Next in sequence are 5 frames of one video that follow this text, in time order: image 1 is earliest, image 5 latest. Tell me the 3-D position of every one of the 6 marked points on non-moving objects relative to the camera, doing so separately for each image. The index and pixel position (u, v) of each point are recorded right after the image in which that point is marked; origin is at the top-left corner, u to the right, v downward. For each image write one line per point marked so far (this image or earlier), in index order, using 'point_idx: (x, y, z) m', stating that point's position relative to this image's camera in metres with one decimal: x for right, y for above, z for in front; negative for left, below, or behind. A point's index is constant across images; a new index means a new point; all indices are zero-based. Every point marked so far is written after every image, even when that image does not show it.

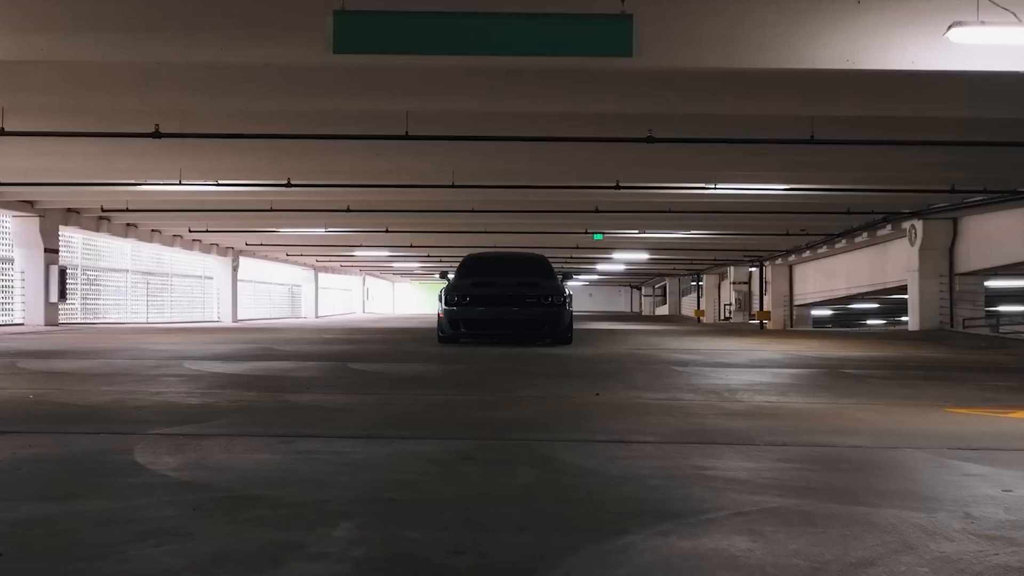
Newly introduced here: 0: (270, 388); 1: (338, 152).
0: (-2.5, -1.0, +6.5) m
1: (-2.7, +2.2, +9.9) m
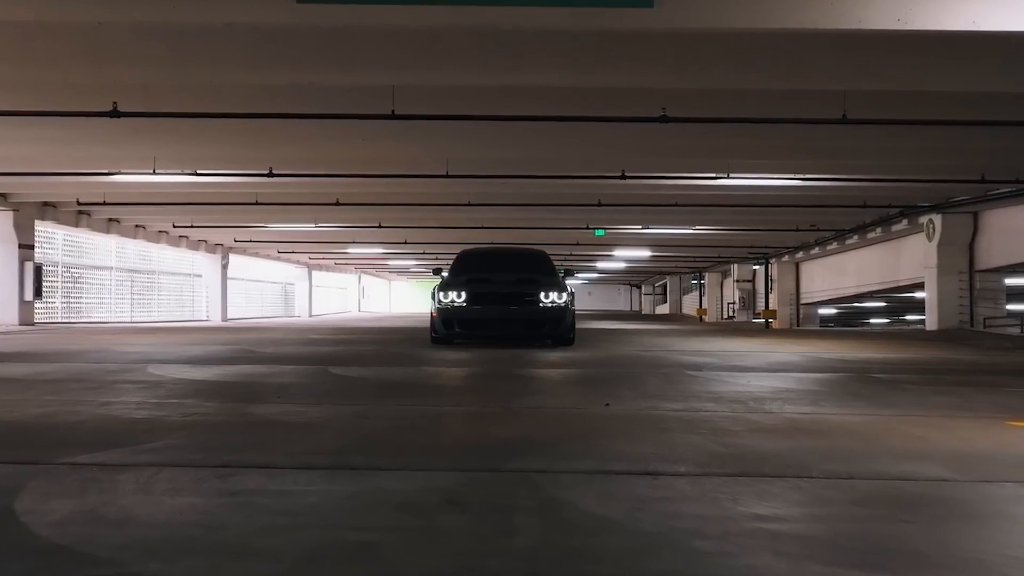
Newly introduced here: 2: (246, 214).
0: (-2.5, -1.0, +5.7) m
1: (-2.8, +2.2, +9.1) m
2: (-7.3, +2.1, +17.4) m
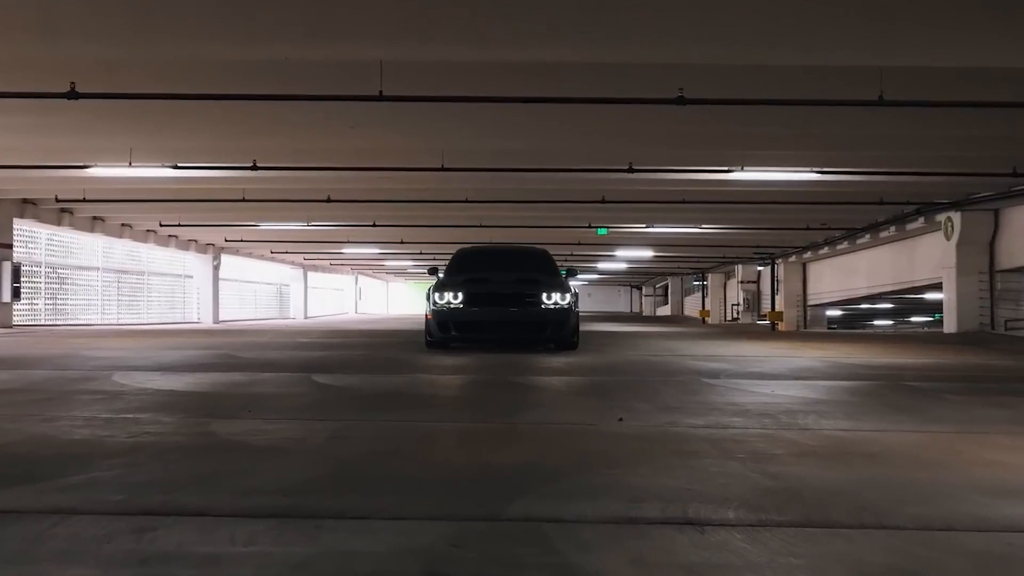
0: (-2.5, -1.0, +5.1) m
1: (-2.7, +2.2, +8.5) m
2: (-7.3, +2.0, +16.7) m
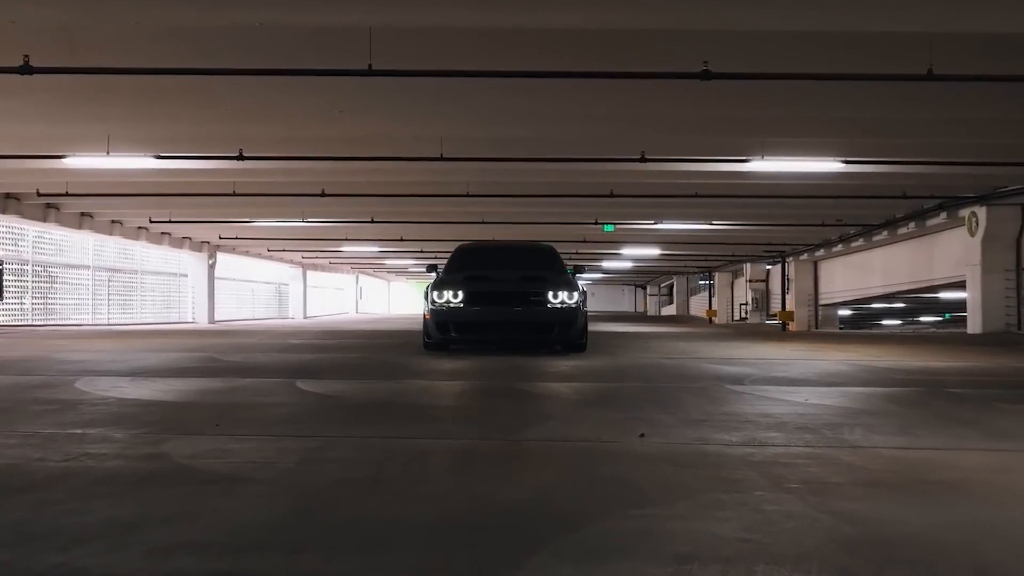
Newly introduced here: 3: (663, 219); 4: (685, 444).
0: (-2.5, -1.0, +4.5) m
1: (-2.7, +2.2, +7.8) m
2: (-7.3, +2.1, +16.1) m
3: (+4.1, +1.9, +17.2) m
4: (+1.1, -1.0, +3.9) m
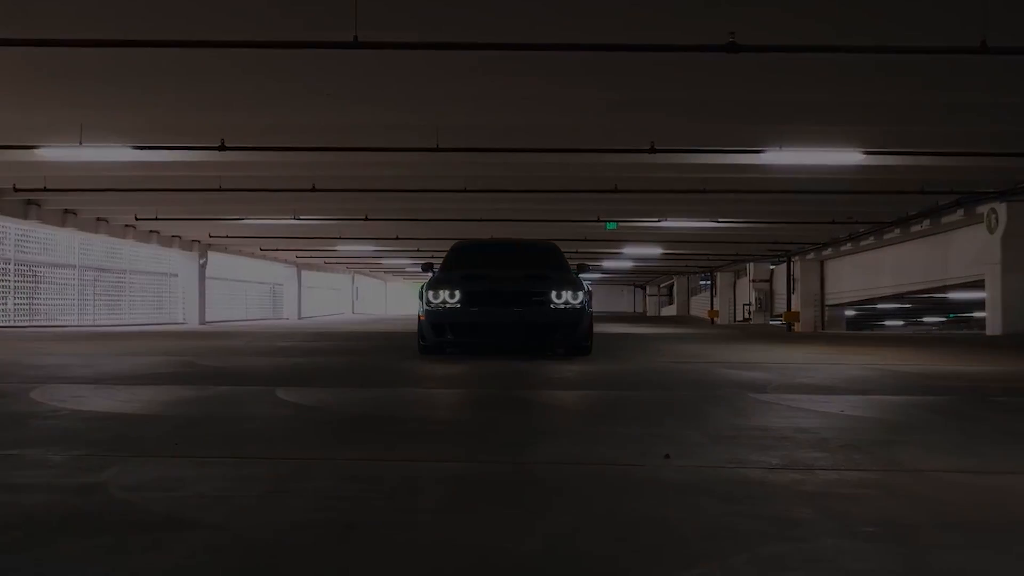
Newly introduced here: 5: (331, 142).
0: (-2.4, -0.9, +3.9) m
1: (-2.7, +2.2, +7.3) m
2: (-7.3, +2.1, +15.5) m
3: (+4.1, +1.9, +16.6) m
4: (+1.1, -1.0, +3.3) m
5: (-2.7, +2.2, +9.6) m
